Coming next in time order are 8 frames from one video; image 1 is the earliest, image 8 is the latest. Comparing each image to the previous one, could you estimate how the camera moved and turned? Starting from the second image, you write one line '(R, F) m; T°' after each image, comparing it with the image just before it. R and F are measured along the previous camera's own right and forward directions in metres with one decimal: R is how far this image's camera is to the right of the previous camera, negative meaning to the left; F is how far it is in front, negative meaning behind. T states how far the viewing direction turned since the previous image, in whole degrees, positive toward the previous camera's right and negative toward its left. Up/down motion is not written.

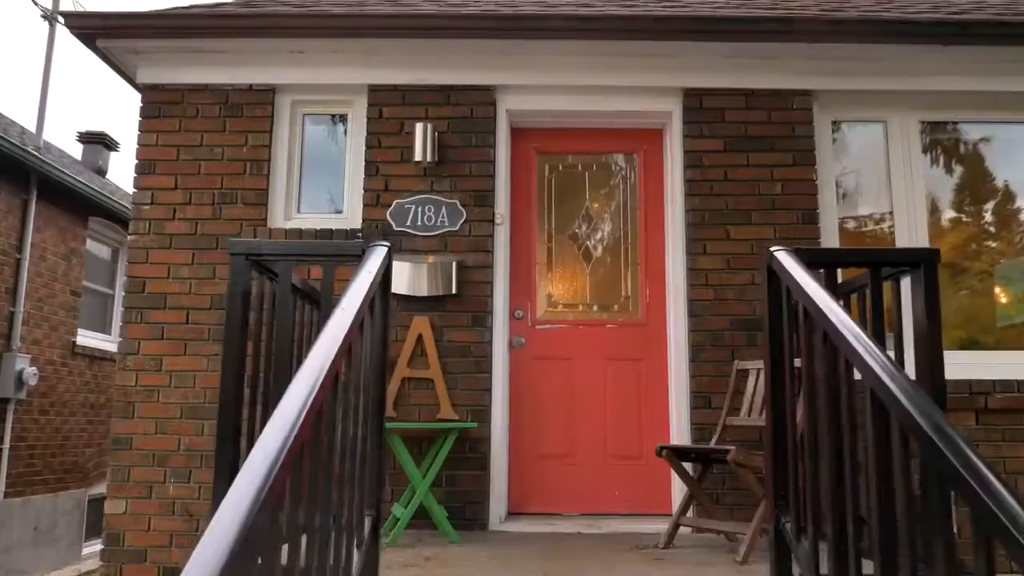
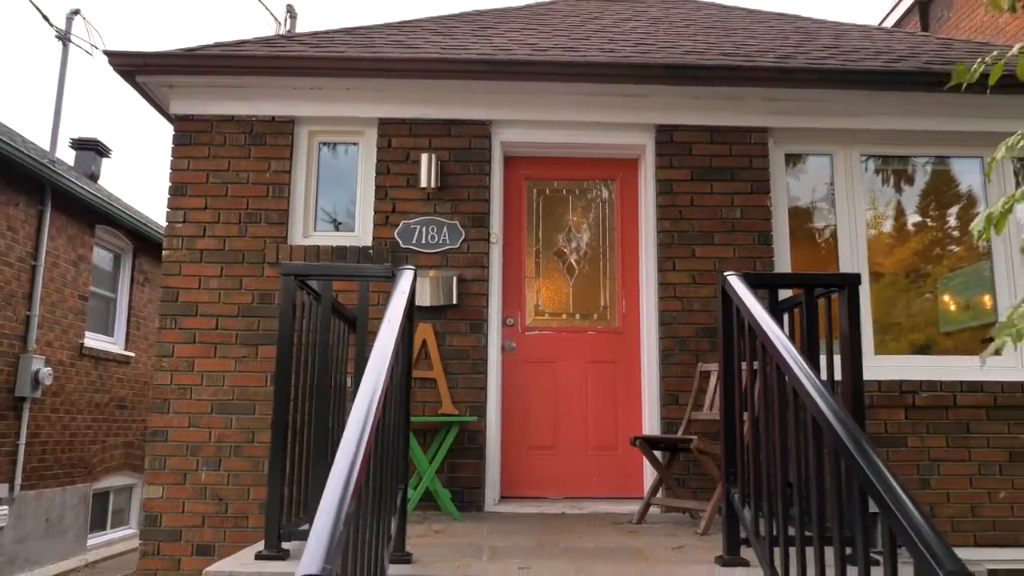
(-0.1, -0.5) m; +2°
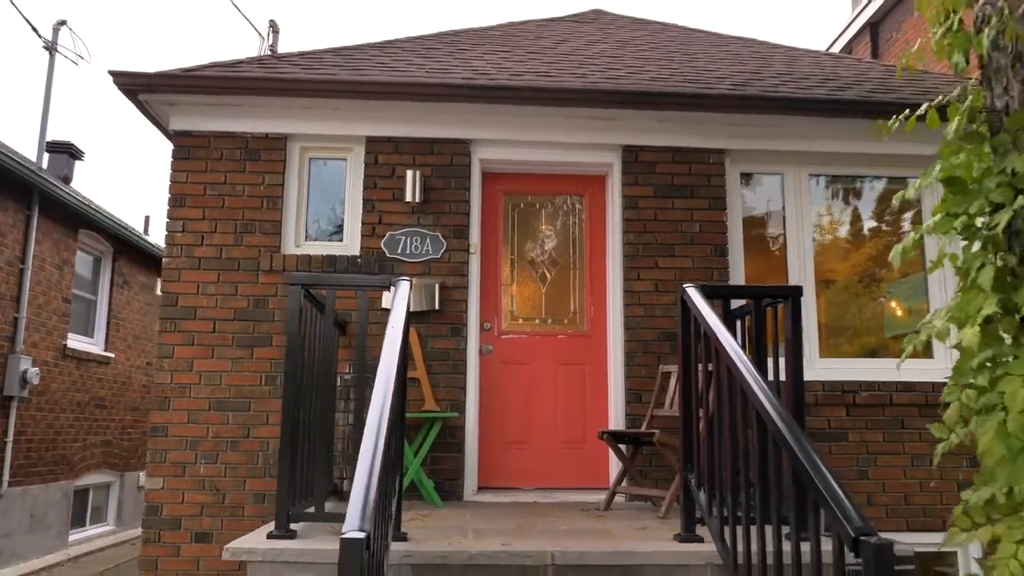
(-0.1, -0.4) m; +2°
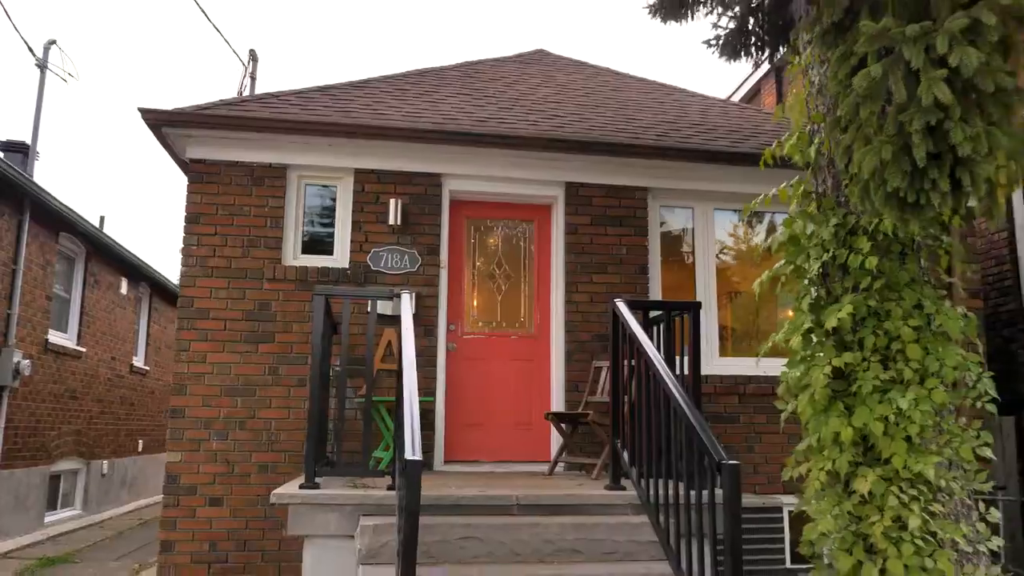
(-0.3, -1.0) m; +5°
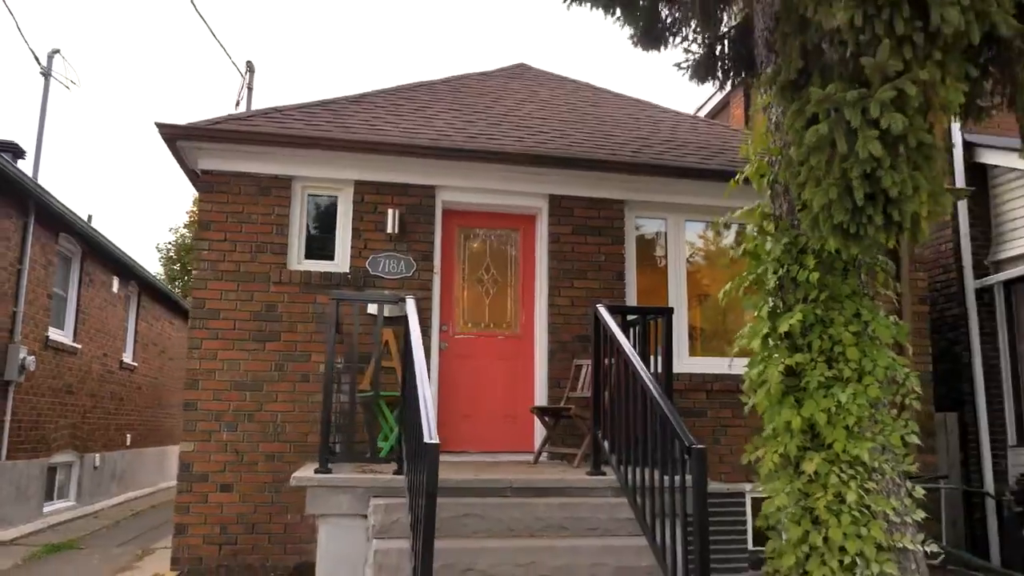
(-0.1, -0.5) m; +2°
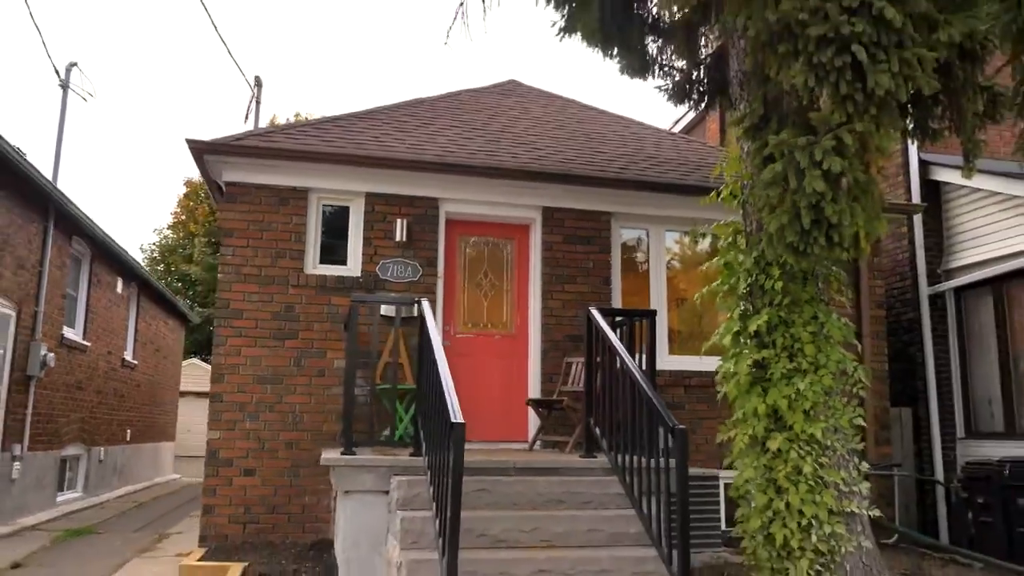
(-0.2, -0.6) m; +2°
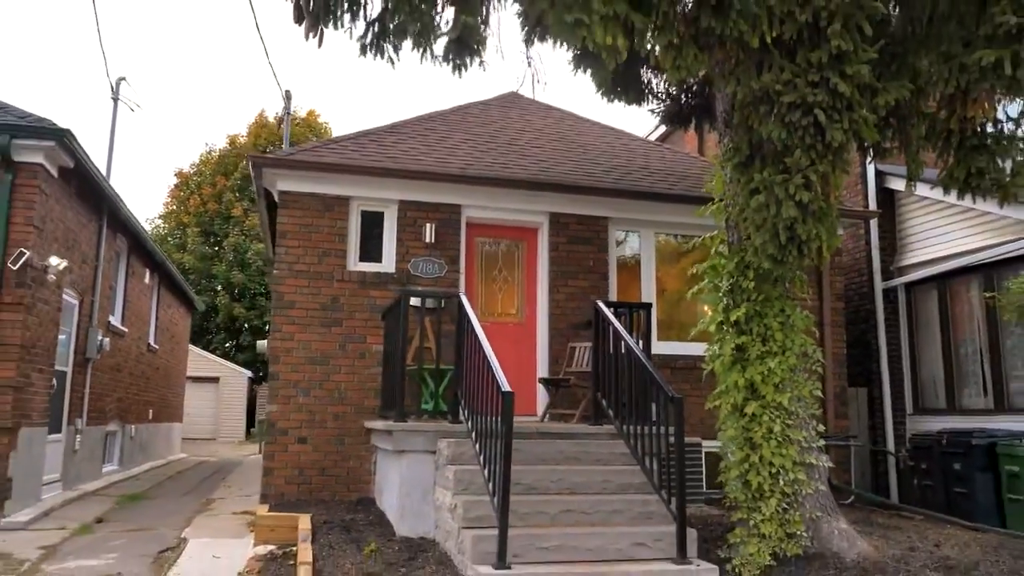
(-0.4, -1.1) m; +2°
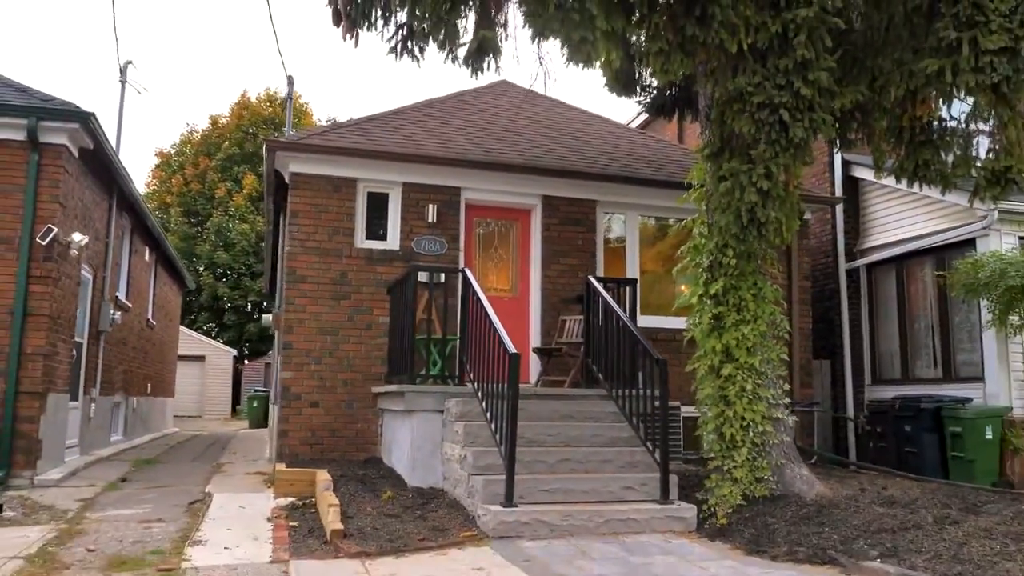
(-0.2, -0.6) m; +2°
